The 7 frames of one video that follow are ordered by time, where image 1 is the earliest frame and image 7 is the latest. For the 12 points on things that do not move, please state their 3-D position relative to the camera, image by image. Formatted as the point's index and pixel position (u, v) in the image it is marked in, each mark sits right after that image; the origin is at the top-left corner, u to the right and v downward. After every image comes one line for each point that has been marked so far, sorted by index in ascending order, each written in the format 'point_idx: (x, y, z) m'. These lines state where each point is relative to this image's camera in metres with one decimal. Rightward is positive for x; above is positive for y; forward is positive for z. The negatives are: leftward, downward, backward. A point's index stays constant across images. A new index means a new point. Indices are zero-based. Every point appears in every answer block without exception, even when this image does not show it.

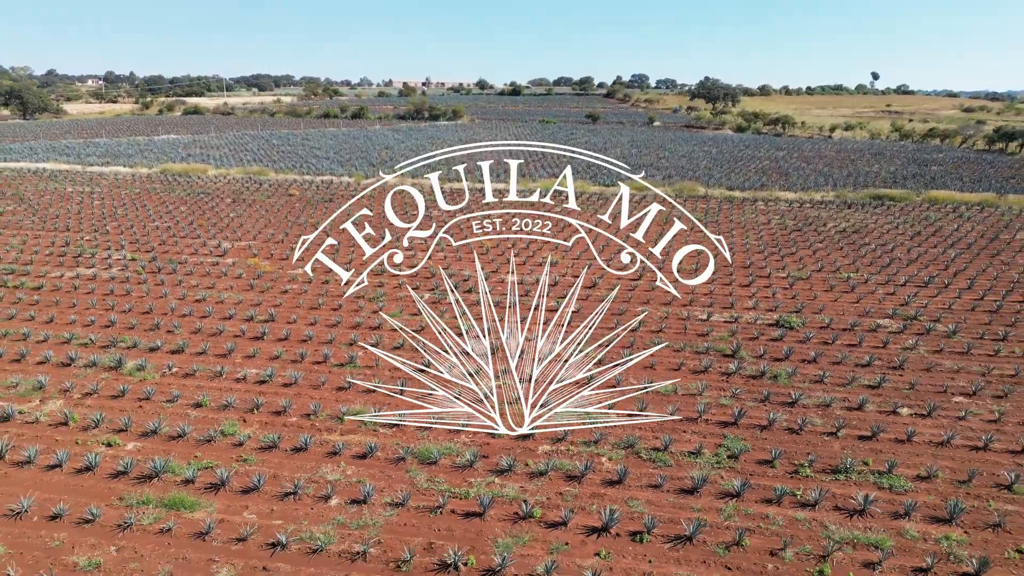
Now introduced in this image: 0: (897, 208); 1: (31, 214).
0: (+11.2, +2.4, +16.2) m
1: (-13.0, +2.1, +15.1) m
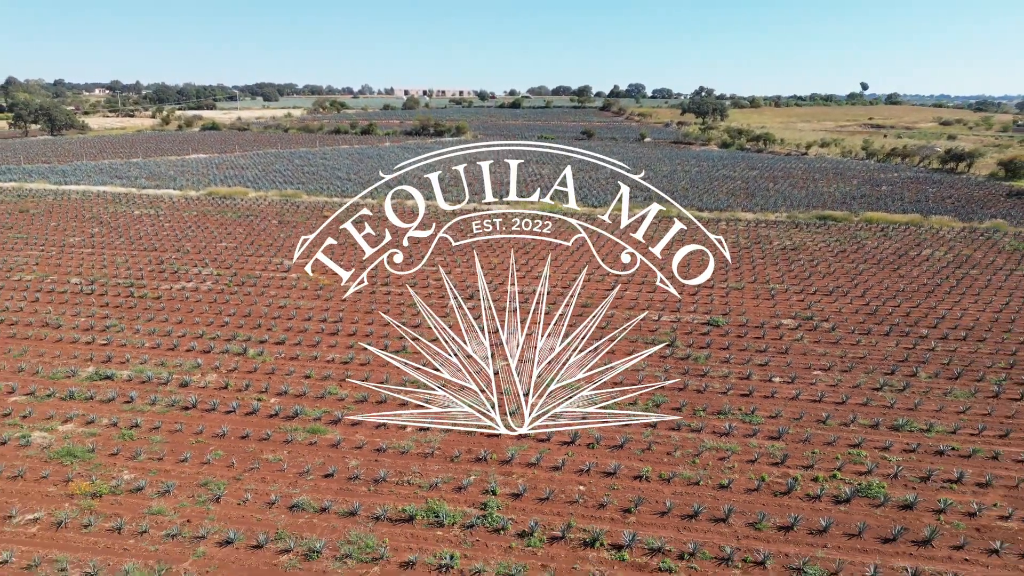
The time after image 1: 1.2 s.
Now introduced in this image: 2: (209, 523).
0: (+11.3, +2.1, +19.3) m
1: (-12.9, +1.8, +18.2) m
2: (-3.4, -2.6, +6.3) m
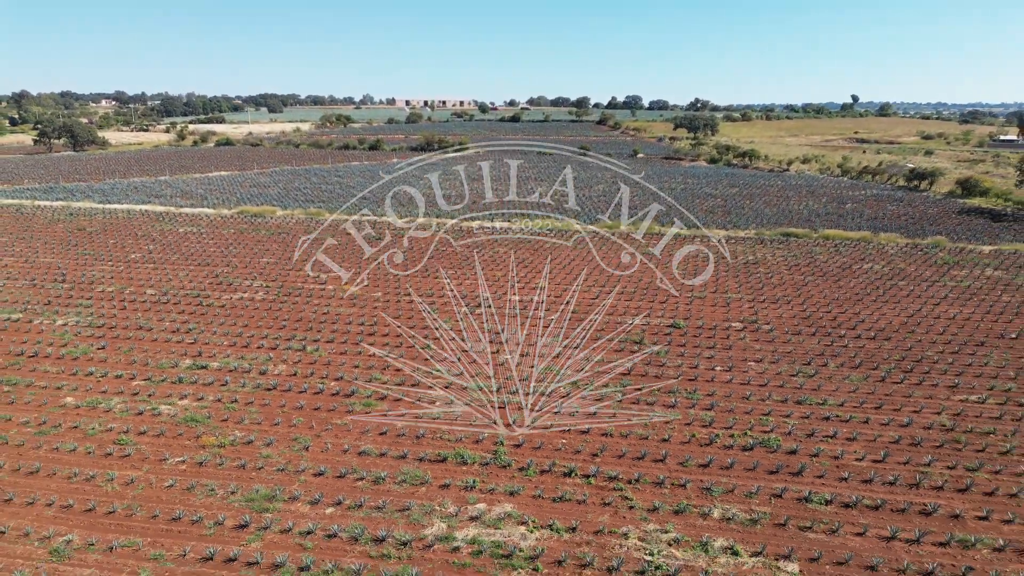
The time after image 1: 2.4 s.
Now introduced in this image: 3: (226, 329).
0: (+11.3, +1.8, +22.1) m
1: (-12.9, +1.4, +21.0) m
2: (-3.4, -2.8, +9.0) m
3: (-7.2, -1.0, +14.0) m
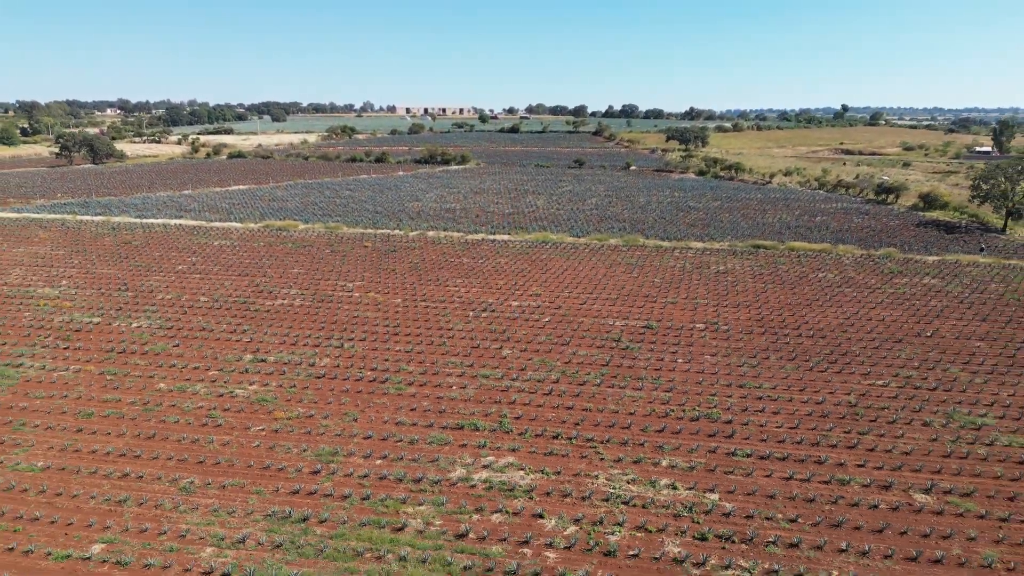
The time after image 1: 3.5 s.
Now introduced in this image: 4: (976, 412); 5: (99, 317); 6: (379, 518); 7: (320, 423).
0: (+11.3, +1.5, +25.0) m
1: (-12.9, +1.1, +23.8) m
2: (-3.3, -3.0, +11.8) m
3: (-7.2, -1.3, +16.8) m
4: (+10.4, -2.8, +12.5) m
5: (-13.1, -0.9, +17.7) m
6: (-2.2, -3.8, +9.3) m
7: (-4.2, -2.9, +12.1) m
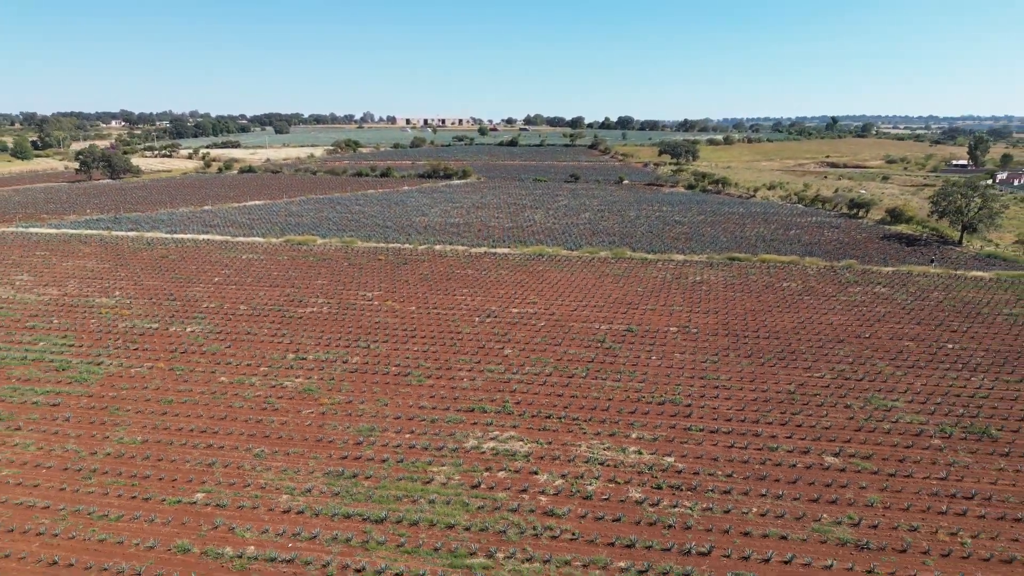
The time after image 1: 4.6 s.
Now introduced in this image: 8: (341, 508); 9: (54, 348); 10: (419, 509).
0: (+11.3, +1.1, +27.9) m
1: (-12.9, +0.7, +26.7) m
2: (-3.3, -3.3, +14.6) m
3: (-7.2, -1.6, +19.7) m
4: (+10.4, -3.0, +15.4) m
5: (-13.1, -1.3, +20.5) m
6: (-2.2, -4.1, +12.1) m
7: (-4.1, -3.2, +14.9) m
8: (-3.4, -4.4, +11.1) m
9: (-15.1, -2.0, +18.4) m
10: (-1.8, -4.4, +11.1) m
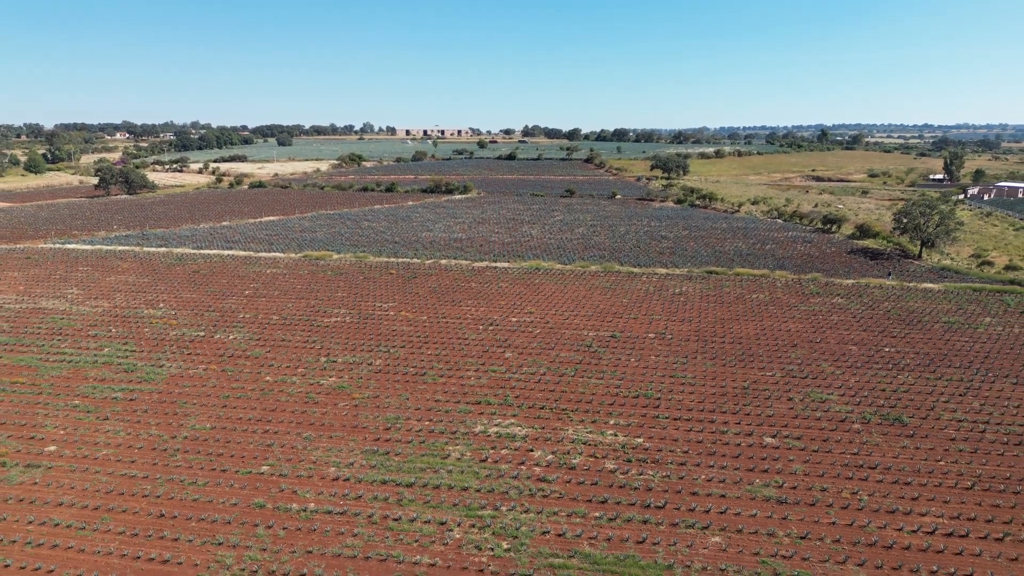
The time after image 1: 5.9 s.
0: (+11.2, +0.5, +31.0) m
1: (-12.9, 0.0, +29.7) m
2: (-3.3, -3.7, +17.7) m
3: (-7.2, -2.1, +22.7) m
4: (+10.4, -3.4, +18.4) m
5: (-13.1, -1.8, +23.5) m
6: (-2.2, -4.5, +15.2) m
7: (-4.1, -3.6, +18.0) m
8: (-3.4, -4.8, +14.1) m
9: (-15.2, -2.5, +21.4) m
10: (-1.8, -4.8, +14.1) m
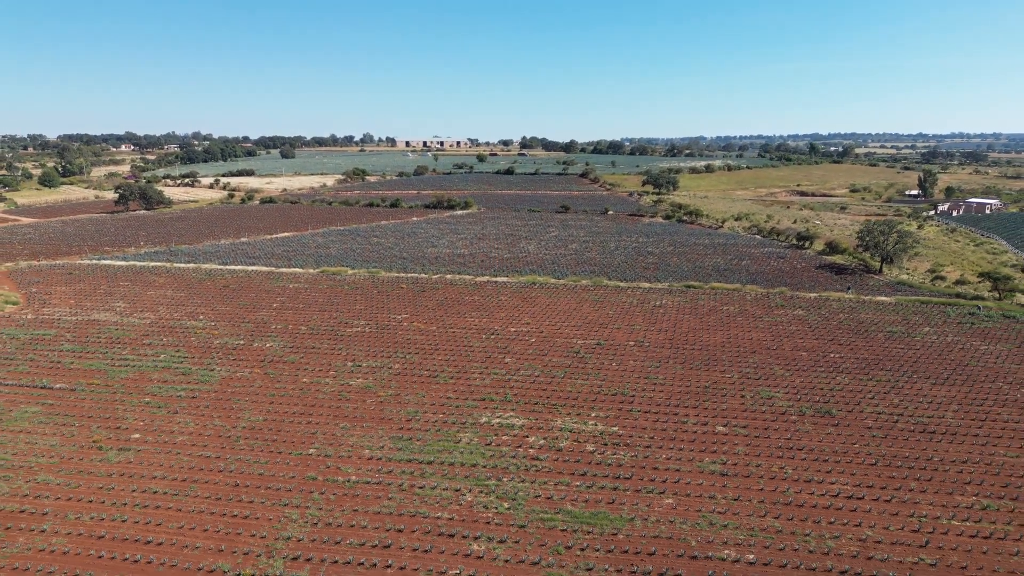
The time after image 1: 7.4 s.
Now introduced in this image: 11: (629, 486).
0: (+11.2, -0.3, +34.7) m
1: (-13.0, -0.8, +33.3) m
2: (-3.4, -4.3, +21.2) m
3: (-7.2, -2.8, +26.3) m
4: (+10.4, -4.0, +22.0) m
5: (-13.2, -2.6, +27.1) m
6: (-2.2, -5.0, +18.7) m
7: (-4.2, -4.3, +21.5) m
8: (-3.4, -5.4, +17.7) m
9: (-15.2, -3.2, +25.0) m
10: (-1.9, -5.3, +17.7) m
11: (+3.4, -5.8, +16.2) m
